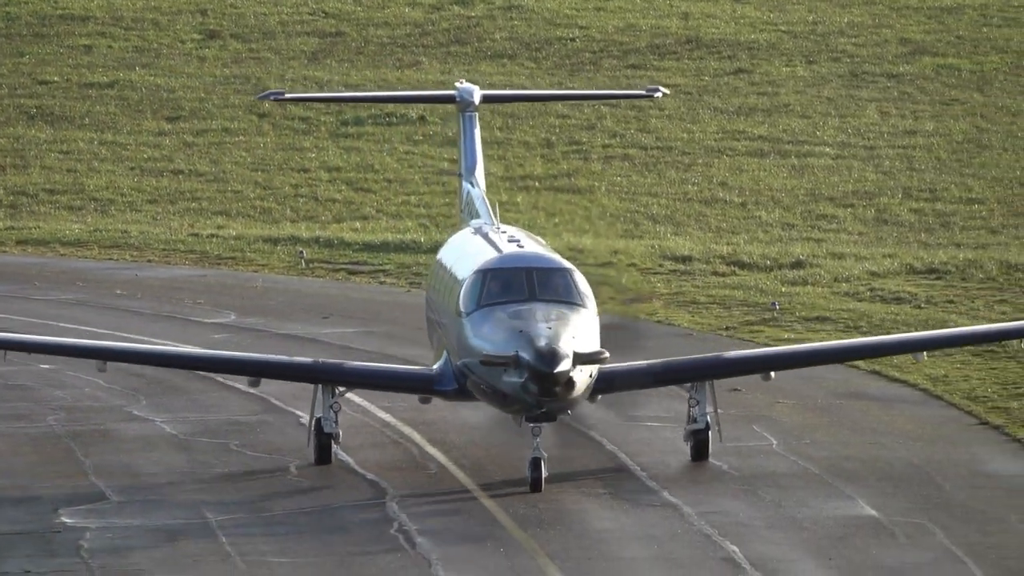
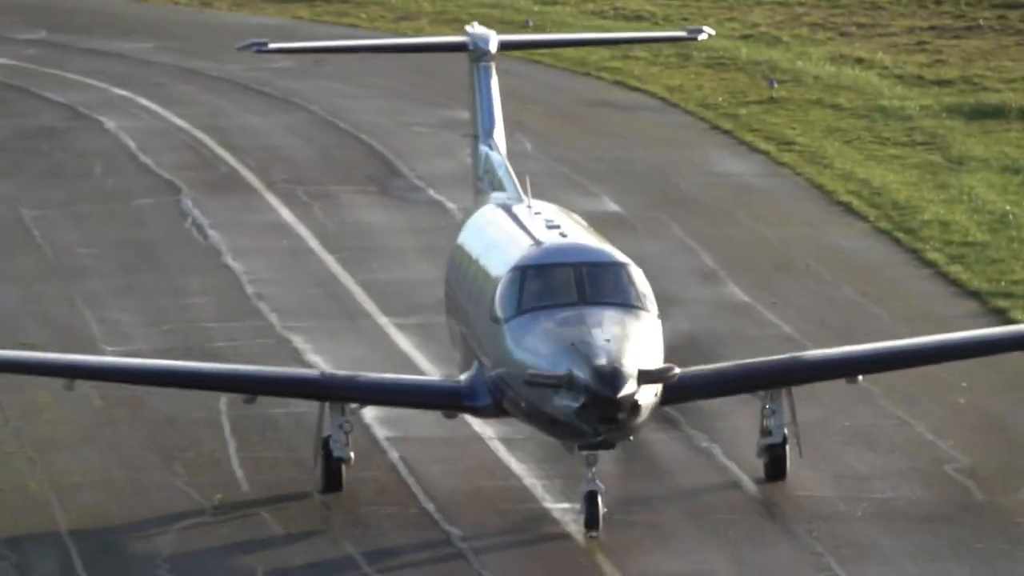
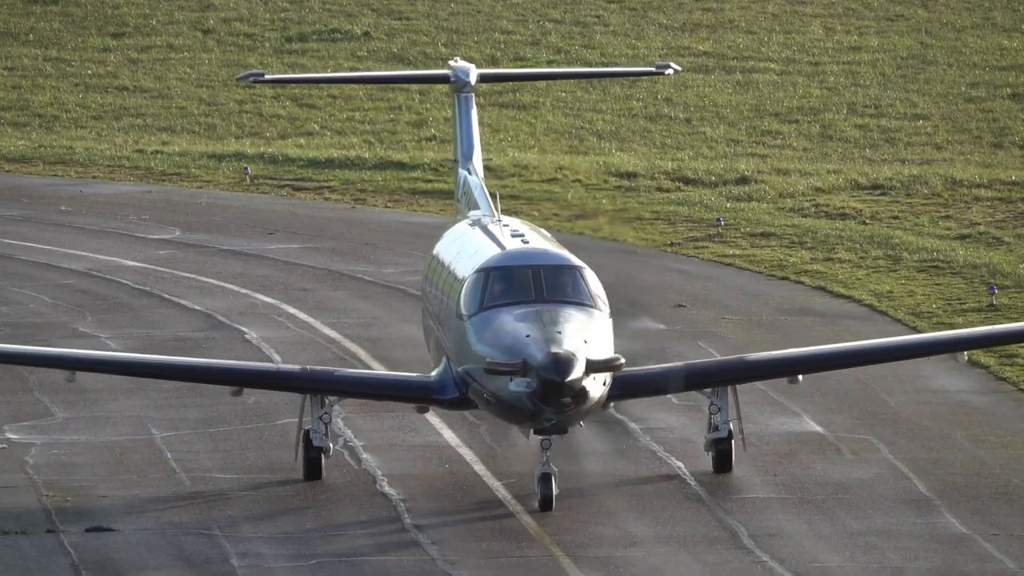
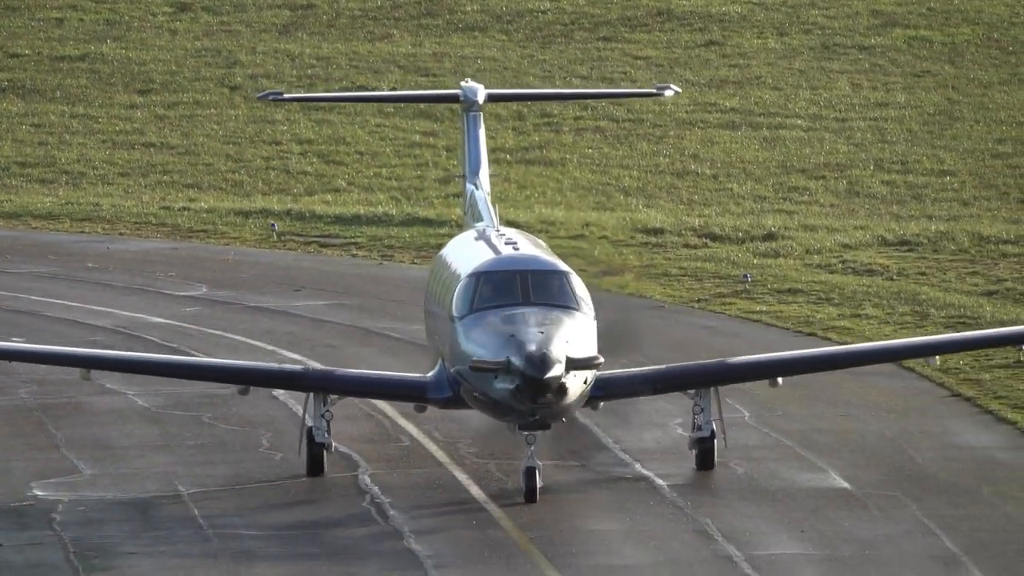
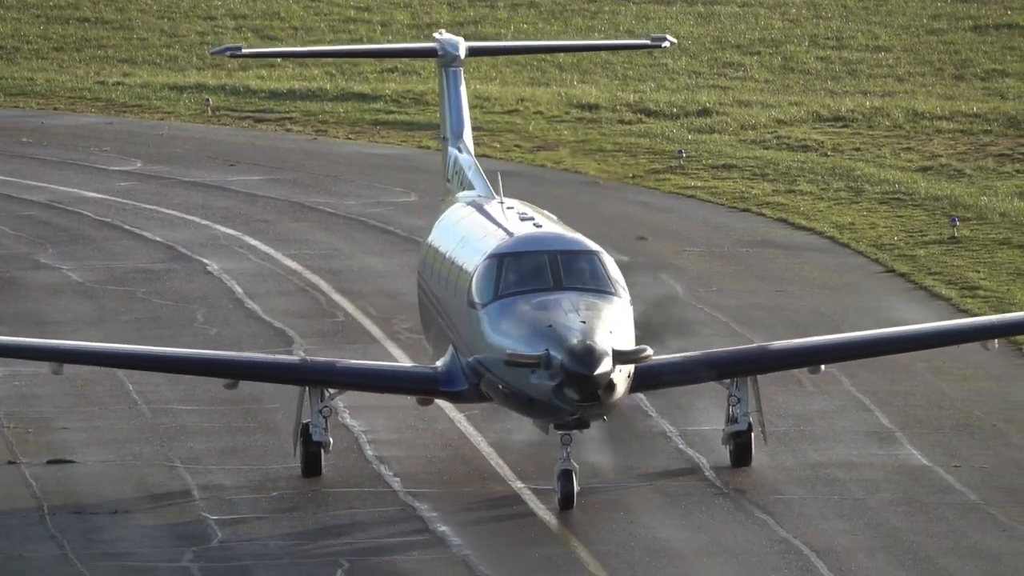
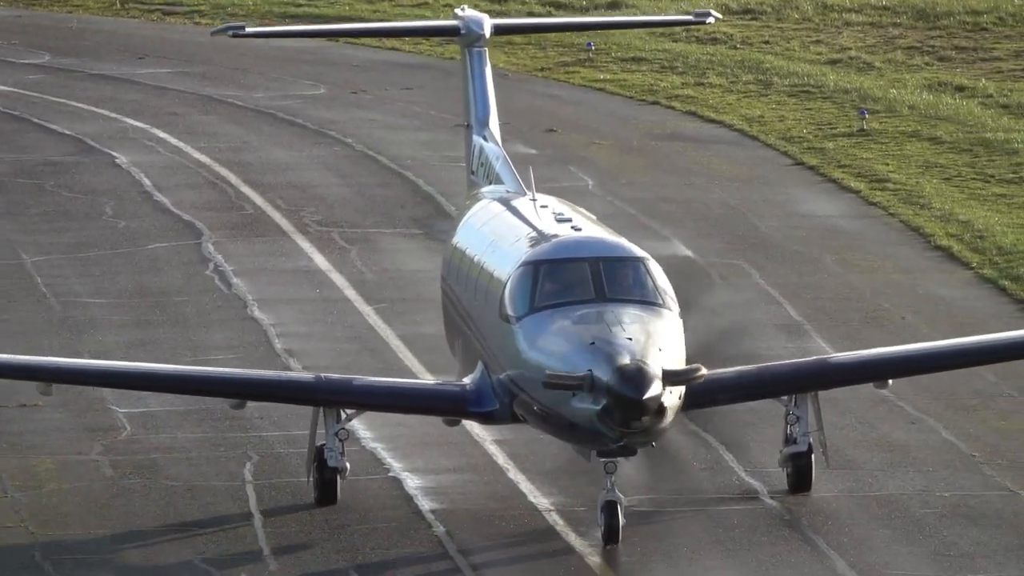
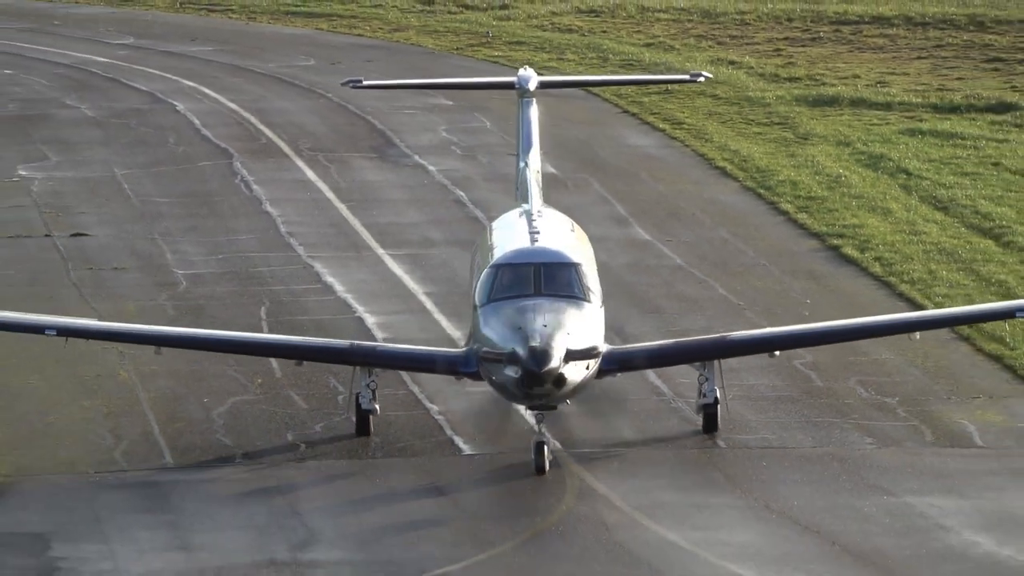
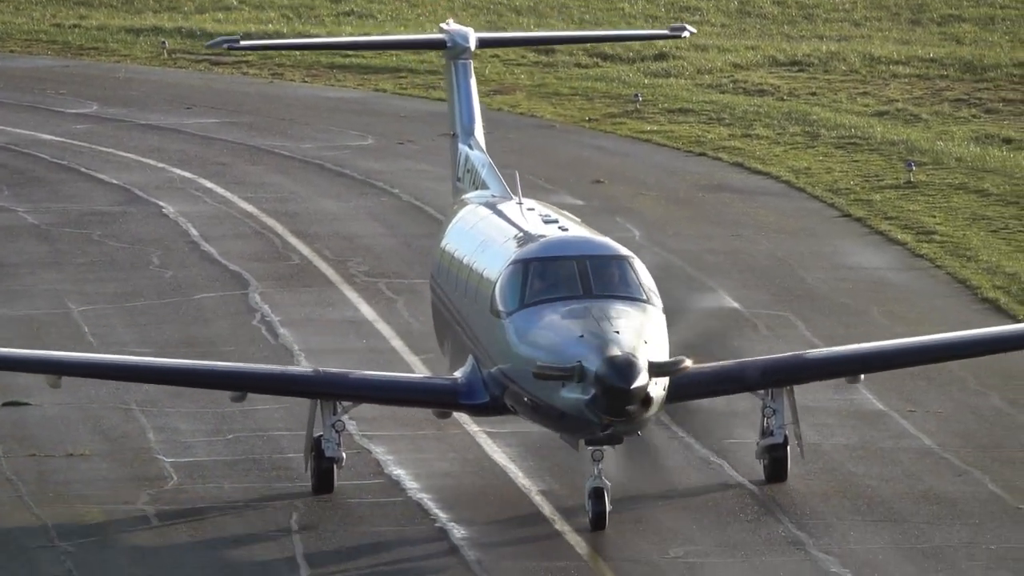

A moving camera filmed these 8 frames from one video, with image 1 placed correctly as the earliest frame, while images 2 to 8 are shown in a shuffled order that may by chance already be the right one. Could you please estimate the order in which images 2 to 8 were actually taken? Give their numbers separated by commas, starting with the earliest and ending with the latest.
4, 3, 5, 8, 6, 2, 7
